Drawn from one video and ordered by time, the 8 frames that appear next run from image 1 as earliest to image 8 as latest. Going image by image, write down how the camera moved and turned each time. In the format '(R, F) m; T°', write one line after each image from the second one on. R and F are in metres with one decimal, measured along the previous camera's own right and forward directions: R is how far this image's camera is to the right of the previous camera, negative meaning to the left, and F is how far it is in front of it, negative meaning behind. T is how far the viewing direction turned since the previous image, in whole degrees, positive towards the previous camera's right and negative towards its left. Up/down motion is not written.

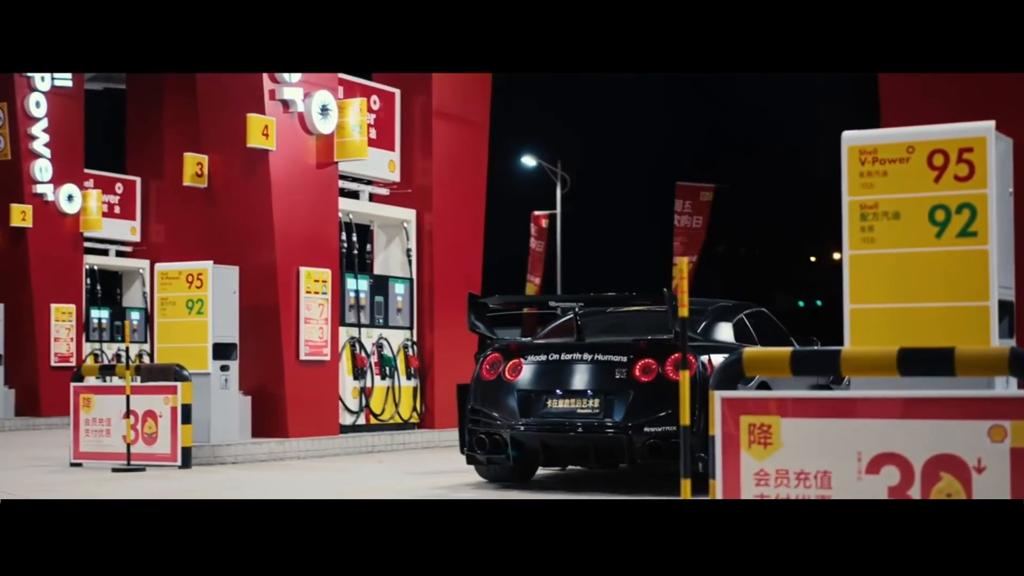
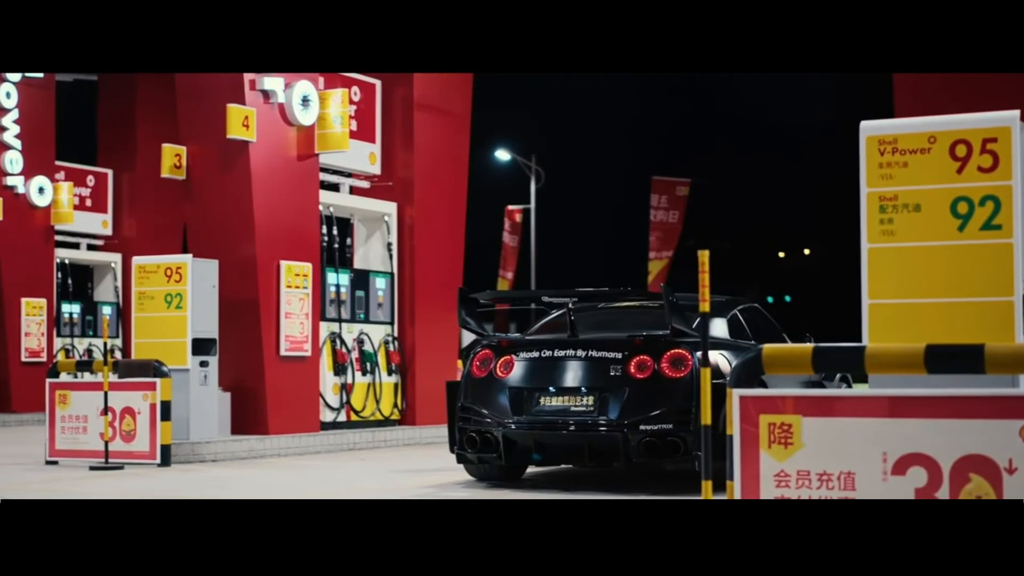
(-0.1, +0.2) m; +1°
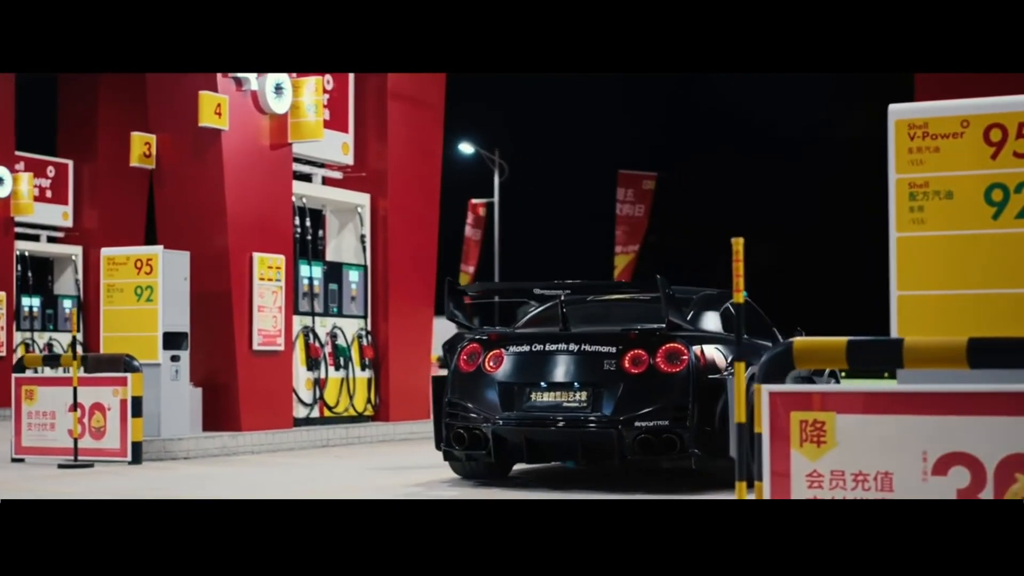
(-0.2, +0.3) m; +2°
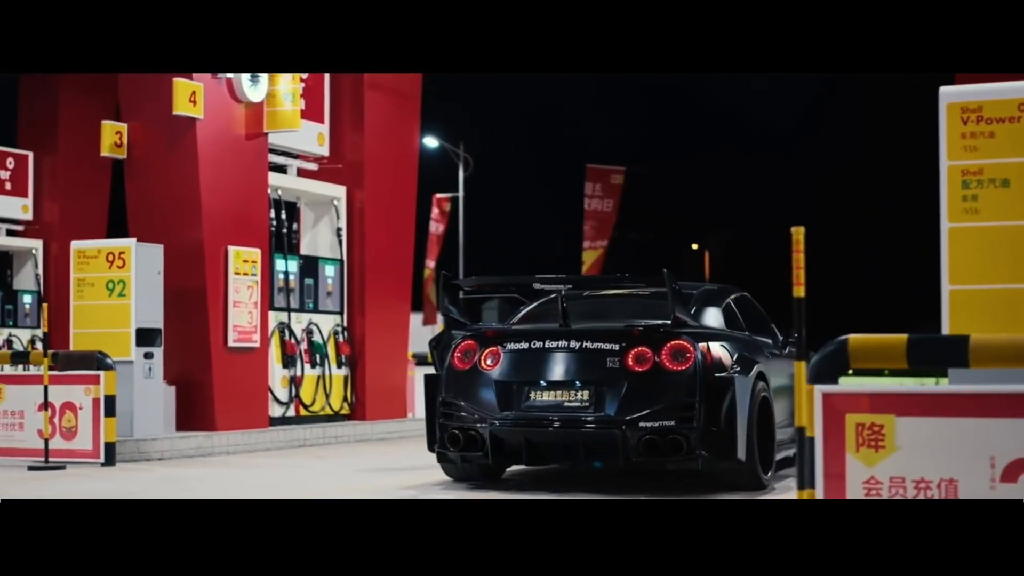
(-0.2, +0.4) m; +2°
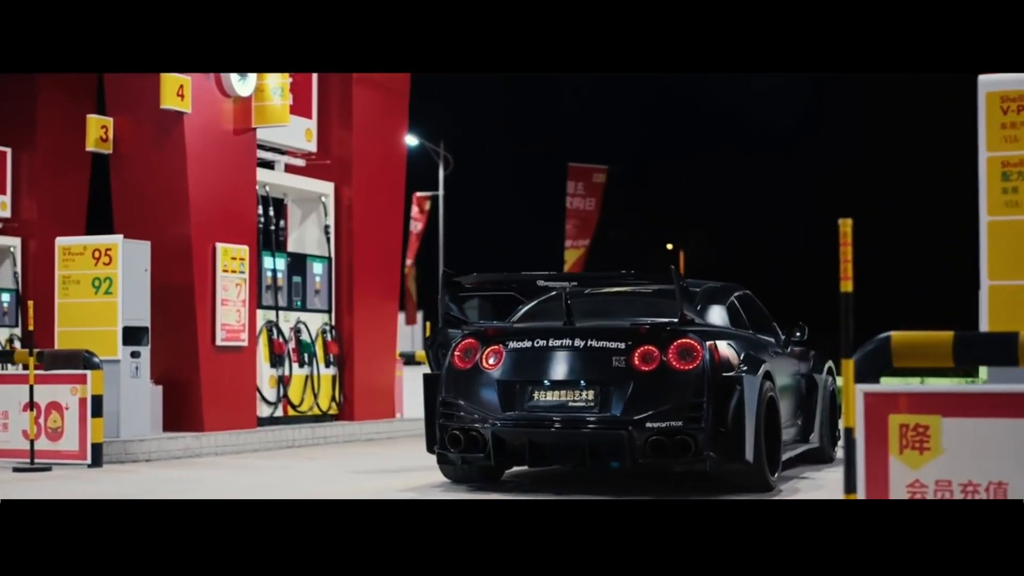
(-0.2, +0.2) m; +1°
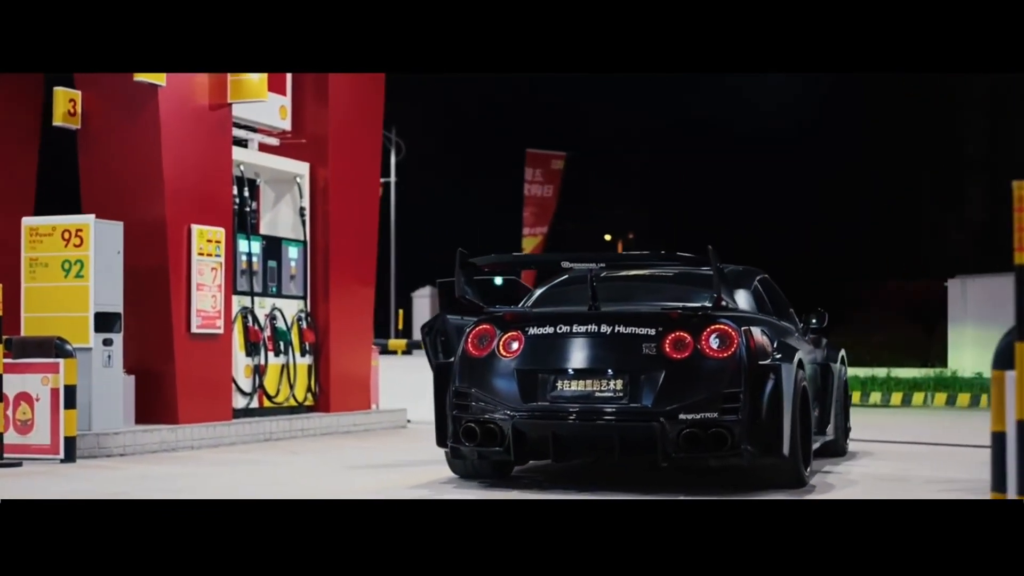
(-0.4, +0.6) m; +2°
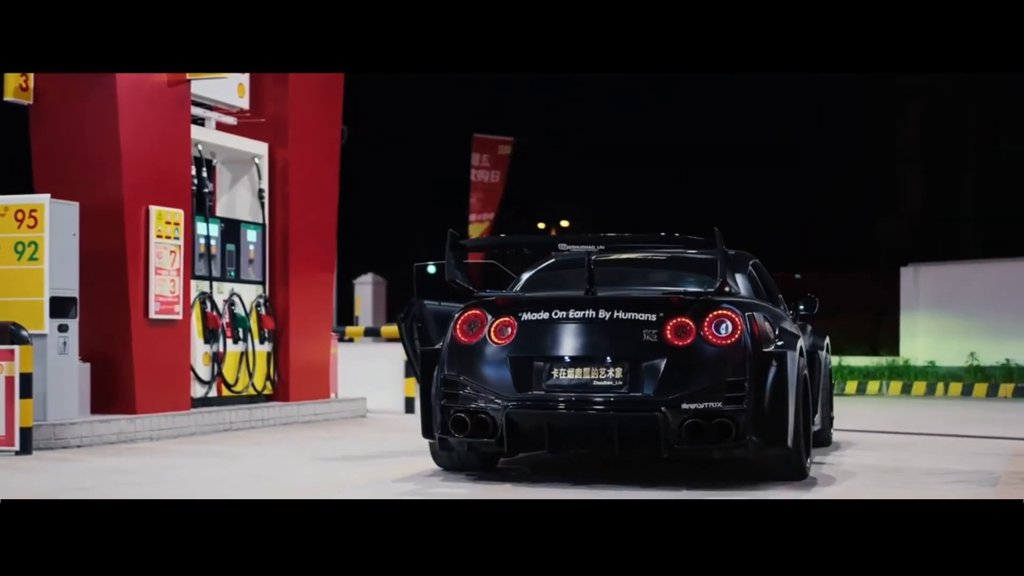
(-0.3, +0.4) m; +2°
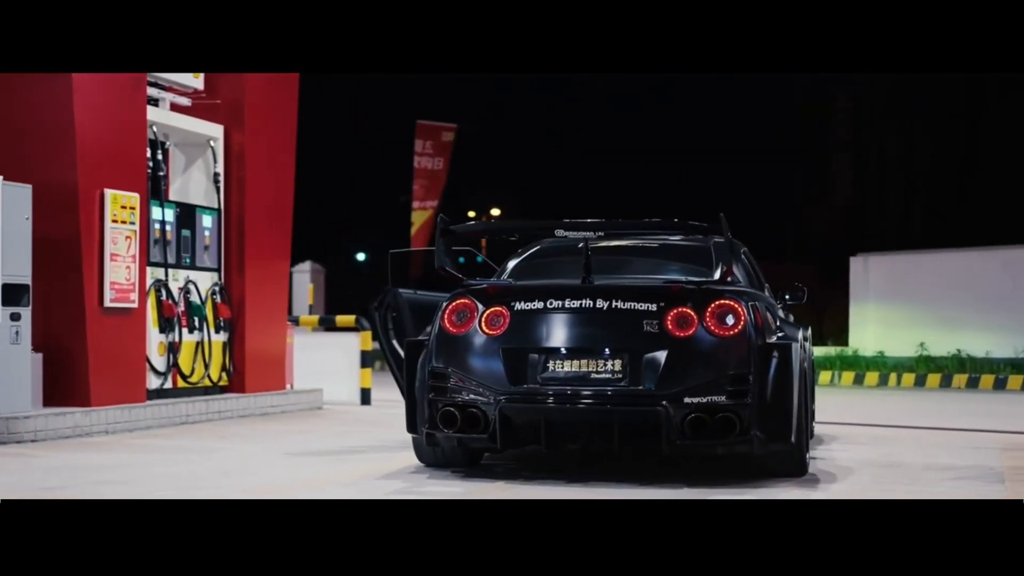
(-0.3, +0.4) m; +3°
